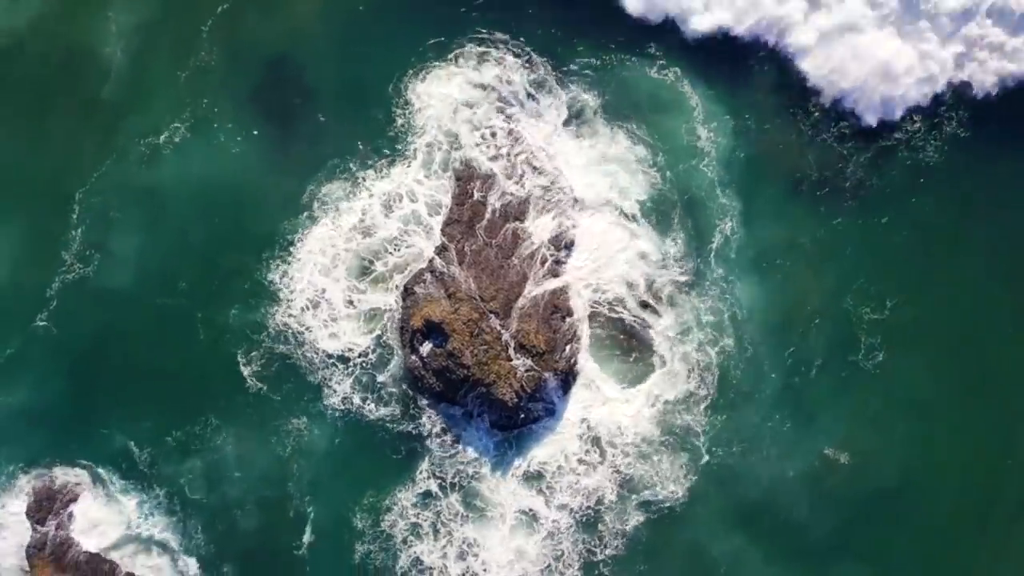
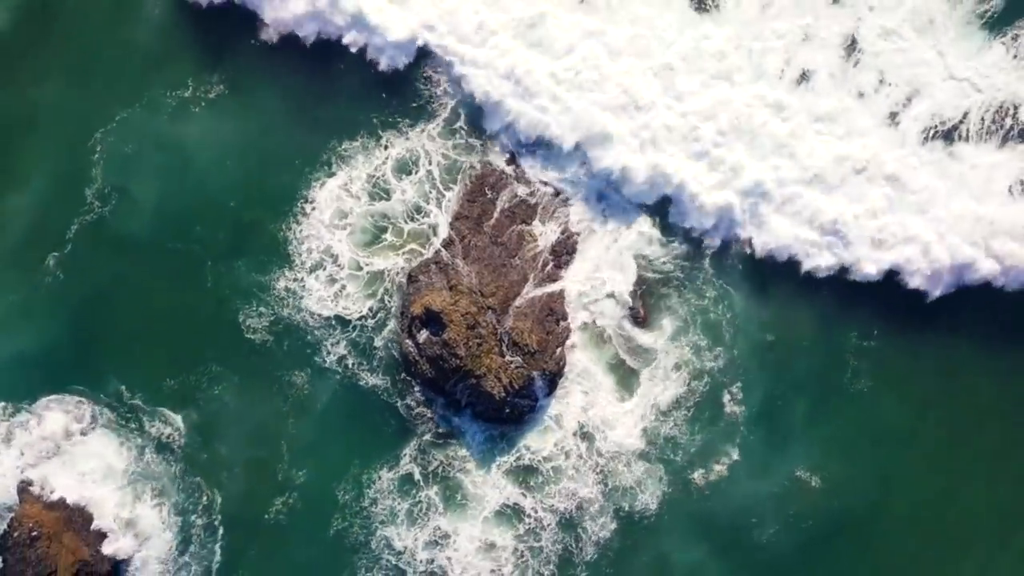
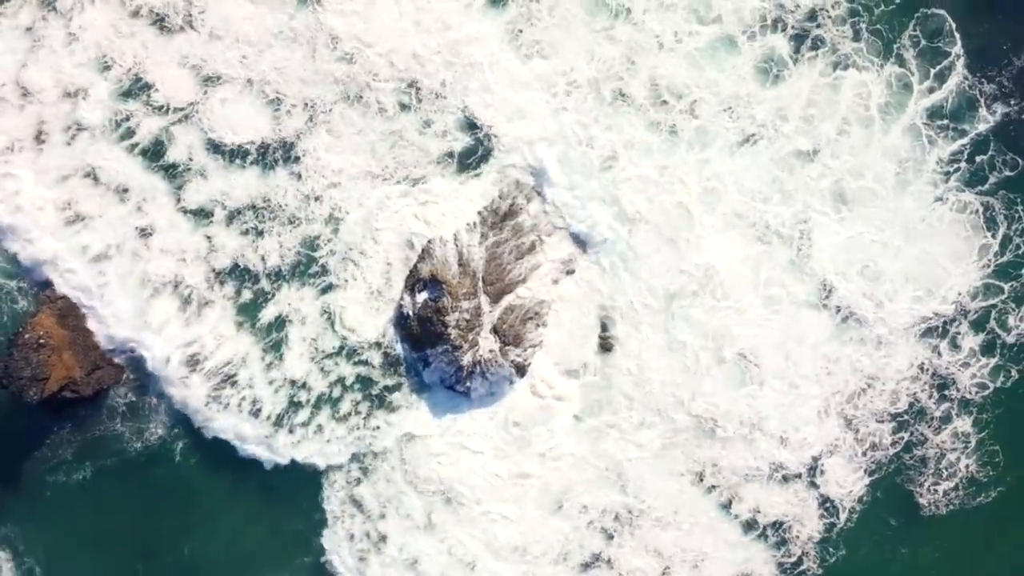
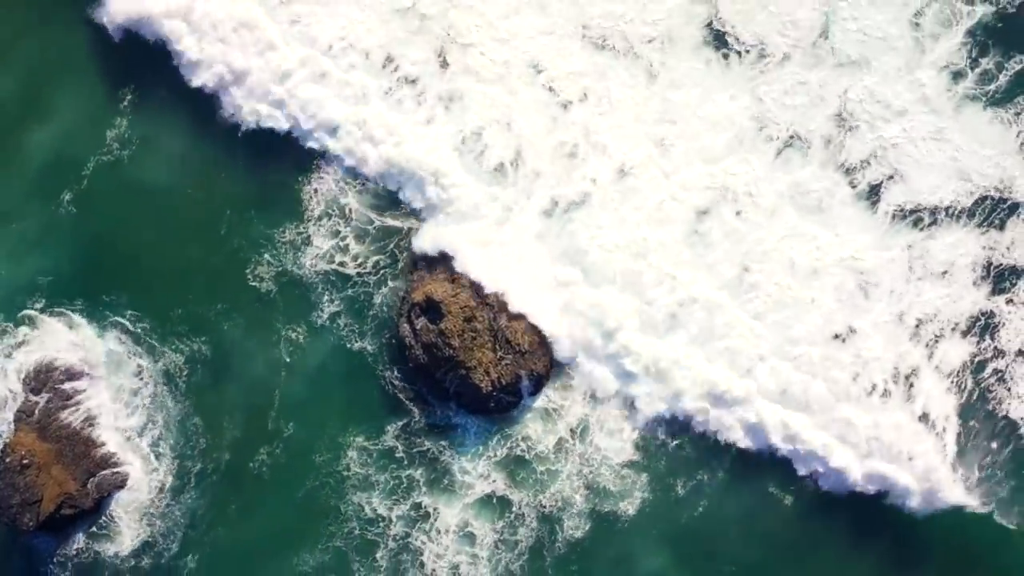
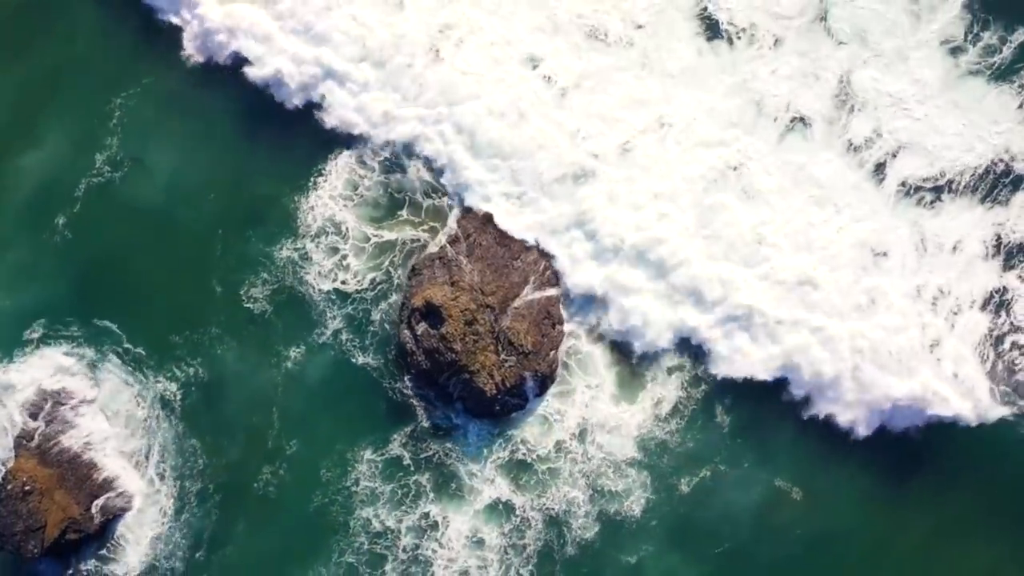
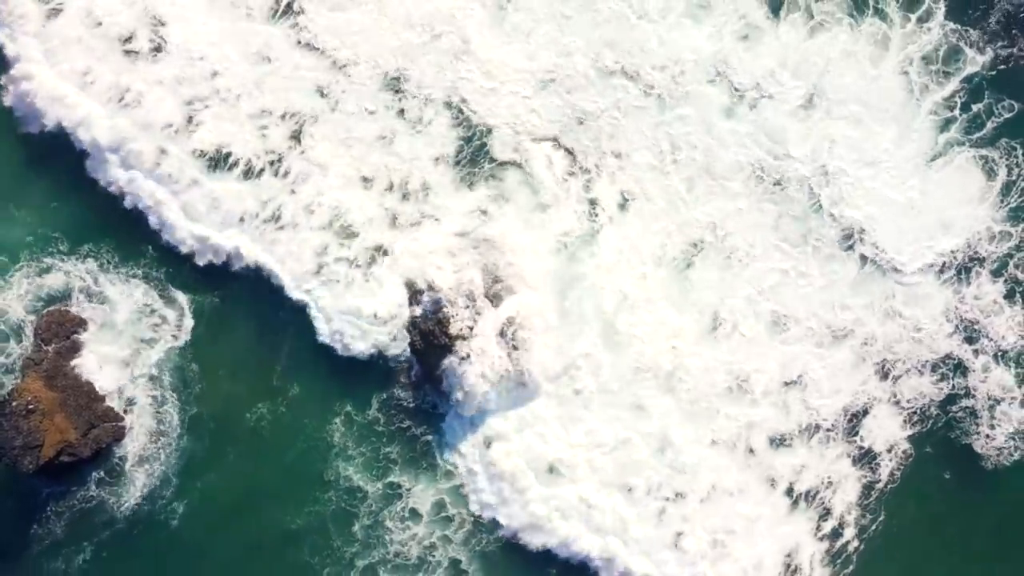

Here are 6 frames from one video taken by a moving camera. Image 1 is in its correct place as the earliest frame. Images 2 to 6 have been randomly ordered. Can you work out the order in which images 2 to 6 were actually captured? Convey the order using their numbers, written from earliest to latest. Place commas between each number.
2, 5, 4, 6, 3
